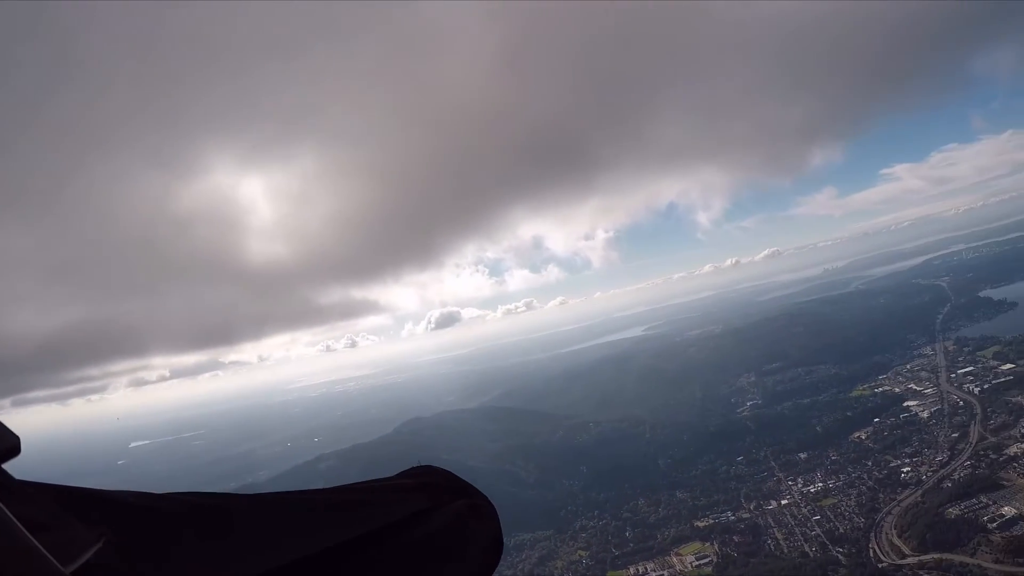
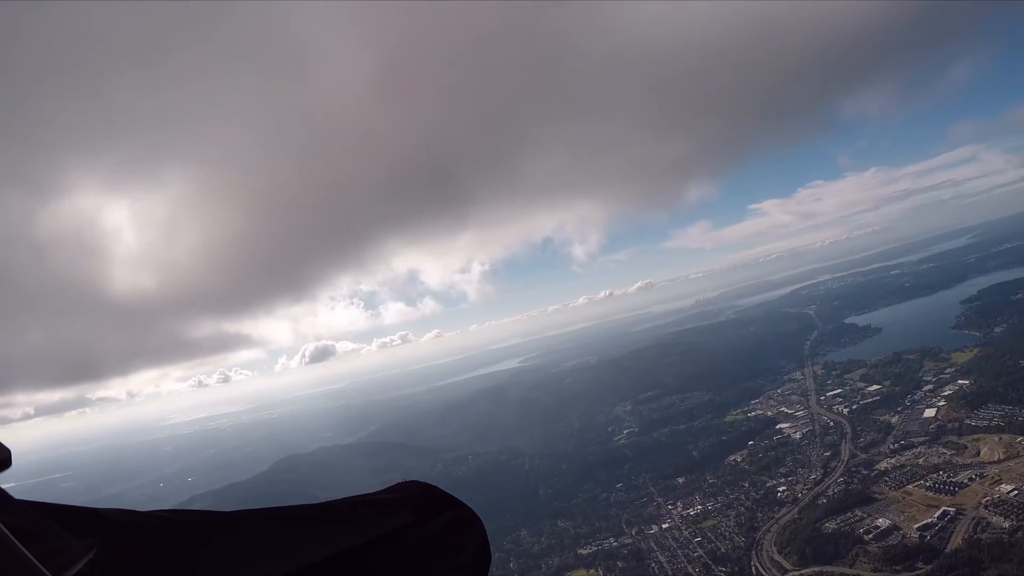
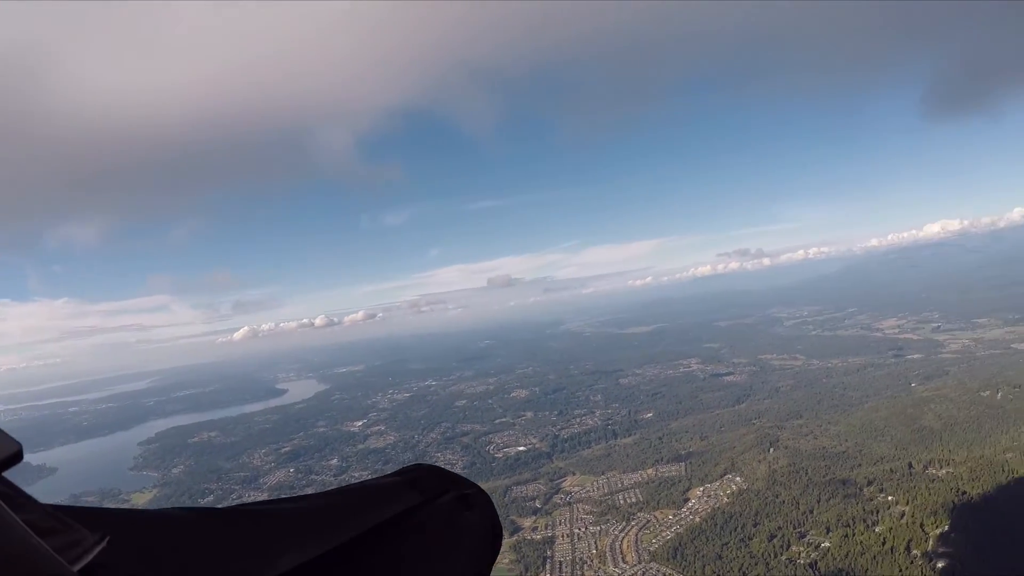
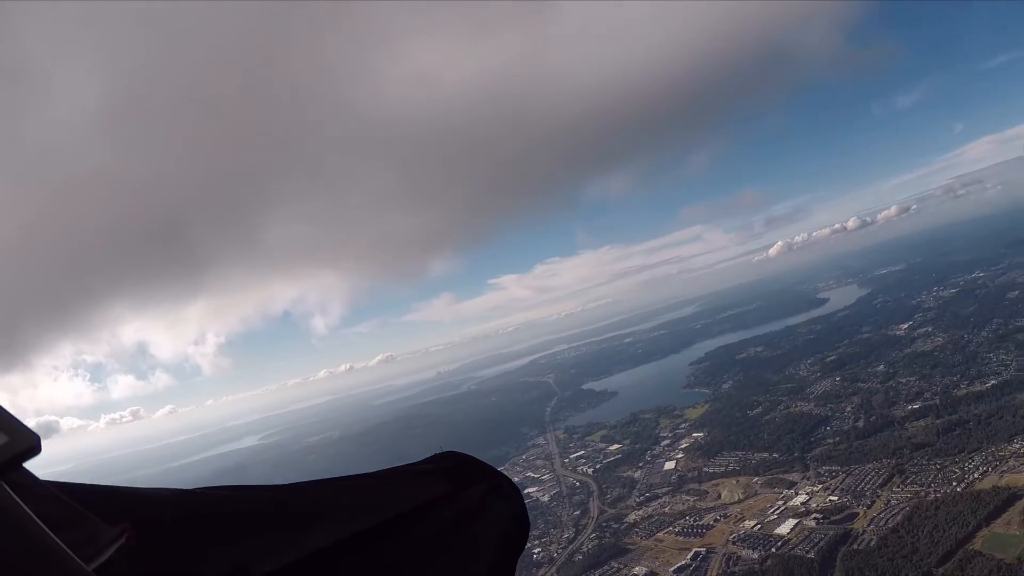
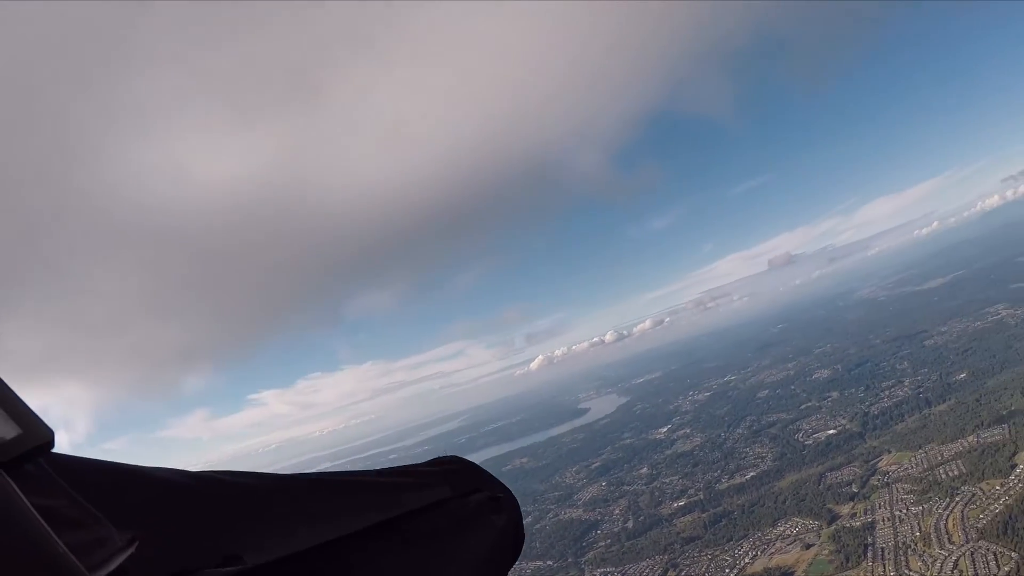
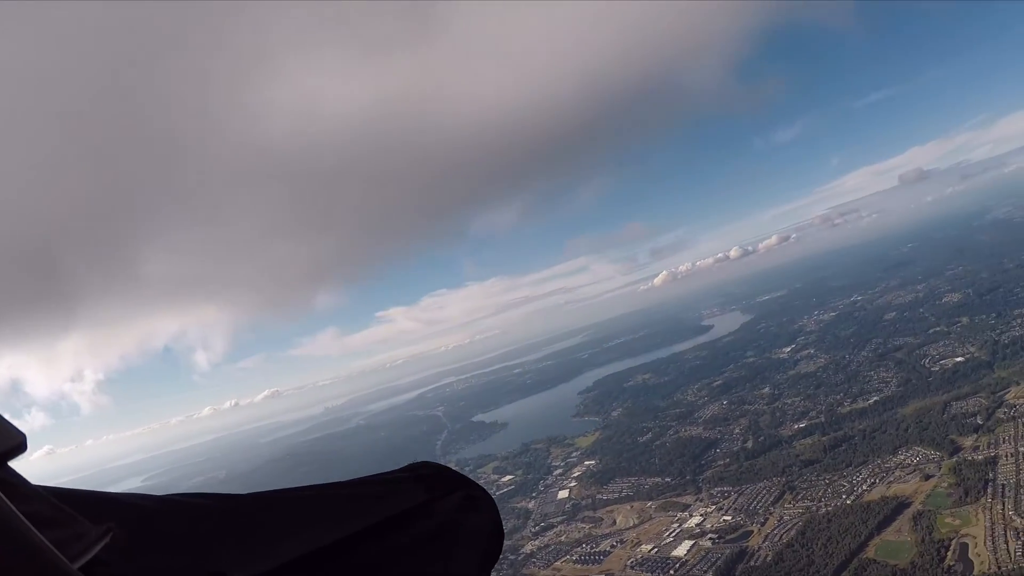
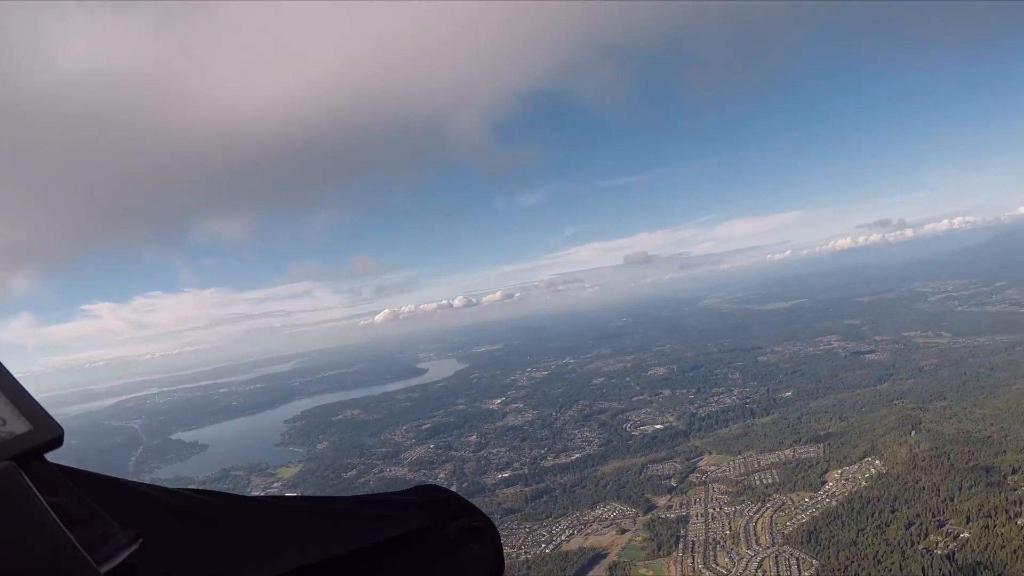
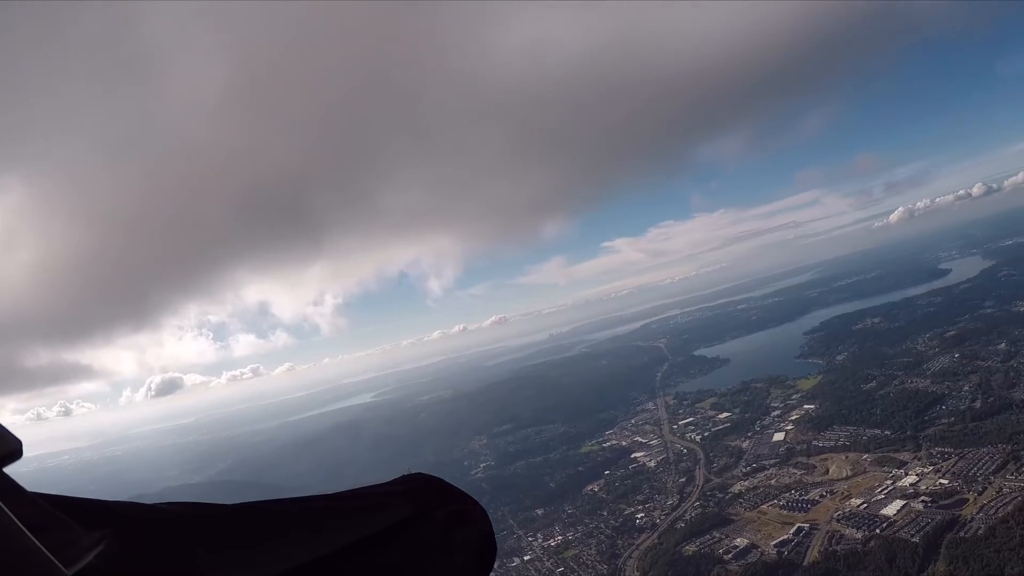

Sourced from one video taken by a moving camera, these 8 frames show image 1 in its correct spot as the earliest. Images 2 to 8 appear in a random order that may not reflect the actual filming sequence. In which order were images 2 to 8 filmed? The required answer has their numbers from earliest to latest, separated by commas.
2, 8, 4, 6, 5, 7, 3
